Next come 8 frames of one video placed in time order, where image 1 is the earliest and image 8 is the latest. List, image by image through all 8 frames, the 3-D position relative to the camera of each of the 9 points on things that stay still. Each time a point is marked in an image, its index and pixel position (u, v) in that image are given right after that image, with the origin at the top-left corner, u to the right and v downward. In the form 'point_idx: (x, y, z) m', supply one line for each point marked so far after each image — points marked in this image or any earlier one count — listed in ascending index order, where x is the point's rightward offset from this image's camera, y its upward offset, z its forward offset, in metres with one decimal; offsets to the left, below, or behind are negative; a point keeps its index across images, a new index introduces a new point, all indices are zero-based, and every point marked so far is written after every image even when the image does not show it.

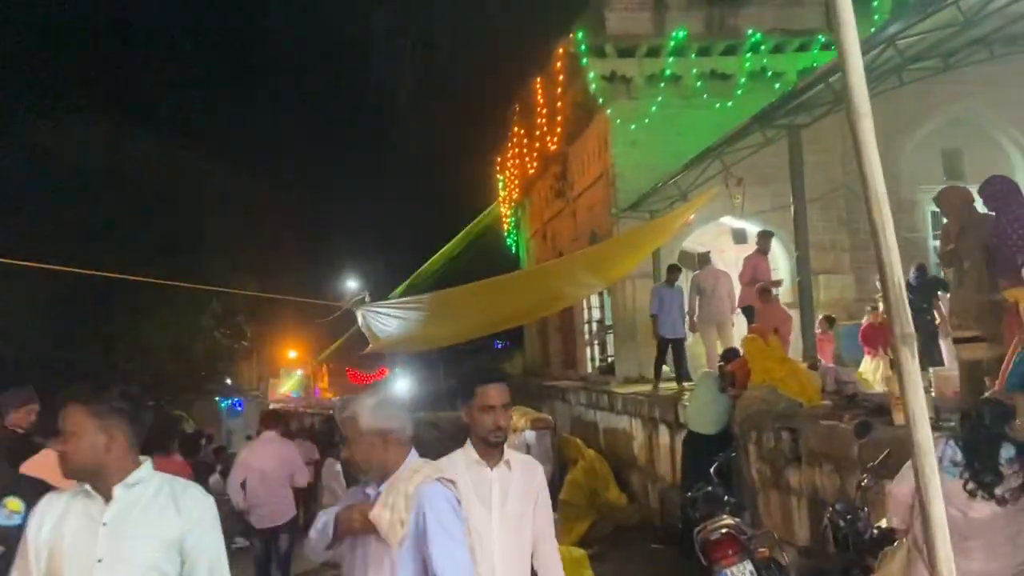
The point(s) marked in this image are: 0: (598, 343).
0: (+1.4, -0.9, +12.2) m
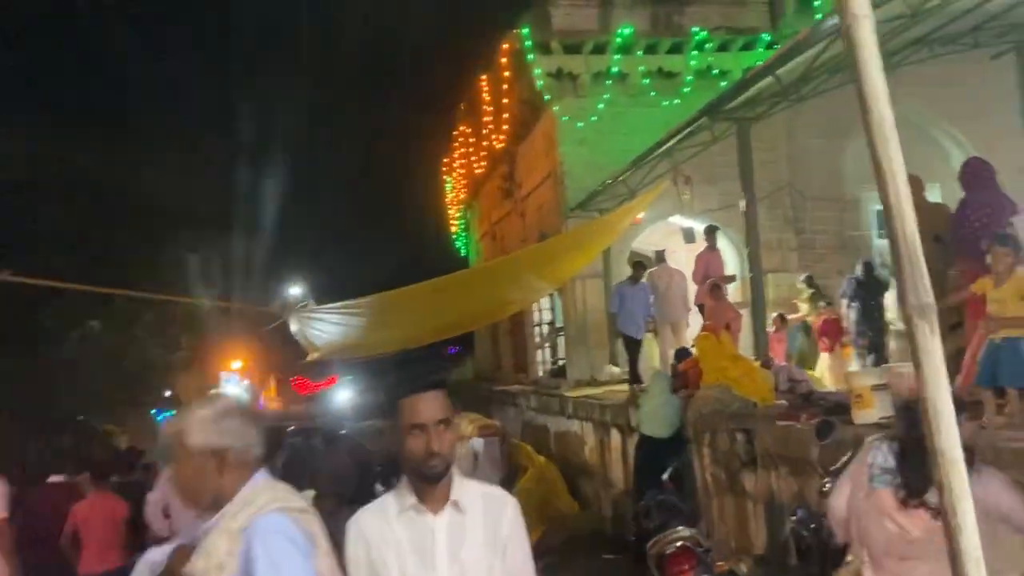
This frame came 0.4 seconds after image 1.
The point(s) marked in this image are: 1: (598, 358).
0: (+0.6, -0.9, +12.0) m
1: (+1.1, -0.9, +10.1) m
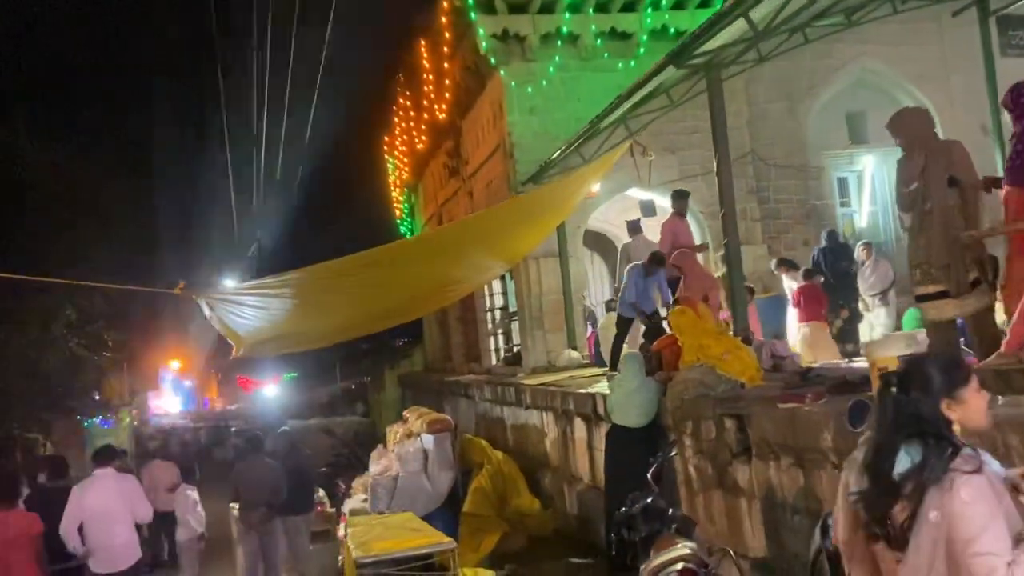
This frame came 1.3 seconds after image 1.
0: (-0.1, -0.7, +11.2) m
1: (+0.5, -0.7, +9.4) m
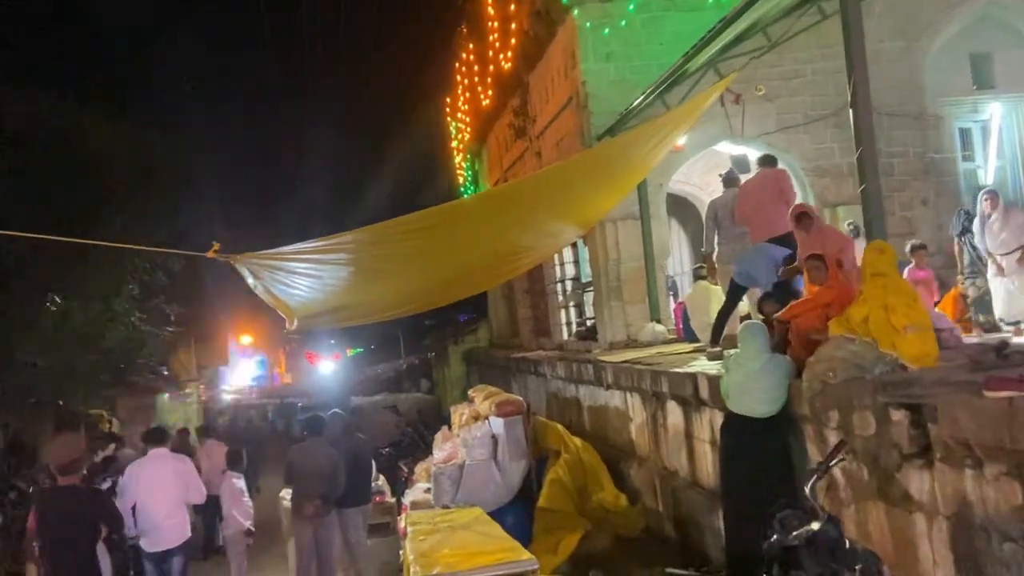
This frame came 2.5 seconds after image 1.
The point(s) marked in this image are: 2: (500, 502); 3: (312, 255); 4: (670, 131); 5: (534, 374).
0: (+0.8, -0.2, +10.3) m
1: (+1.3, -0.3, +8.4) m
2: (-0.1, -1.6, +5.9) m
3: (-1.7, +0.2, +5.9) m
4: (+1.3, +1.3, +6.4) m
5: (+0.3, -1.1, +9.6) m
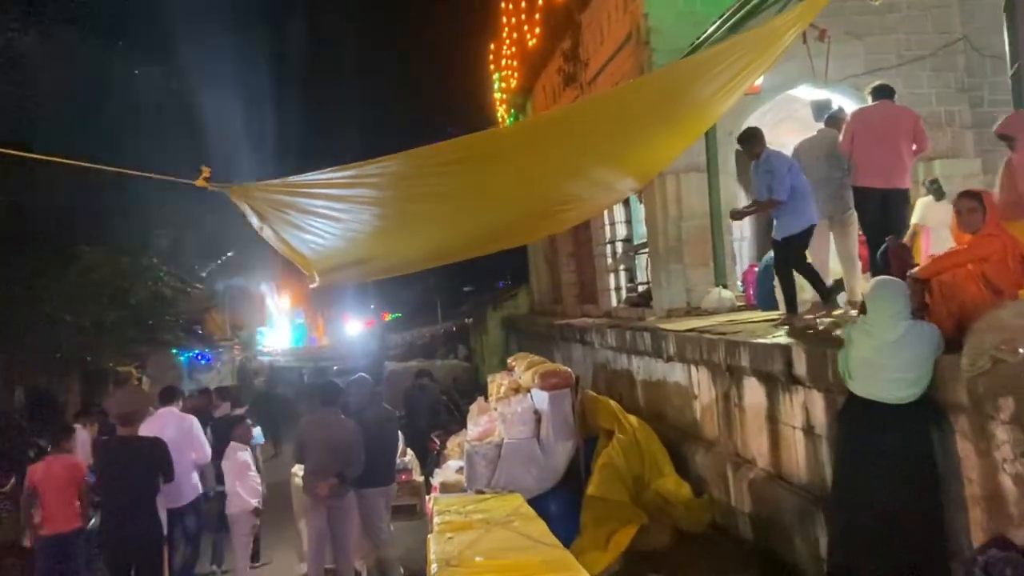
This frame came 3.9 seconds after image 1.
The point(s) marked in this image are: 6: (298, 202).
0: (+1.4, +0.2, +9.4) m
1: (+1.8, +0.1, +7.5) m
2: (+0.2, -1.3, +5.1) m
3: (-1.3, +0.6, +5.1) m
4: (+1.7, +1.6, +5.4) m
5: (+0.8, -0.6, +8.7) m
6: (-1.5, +0.6, +5.2) m
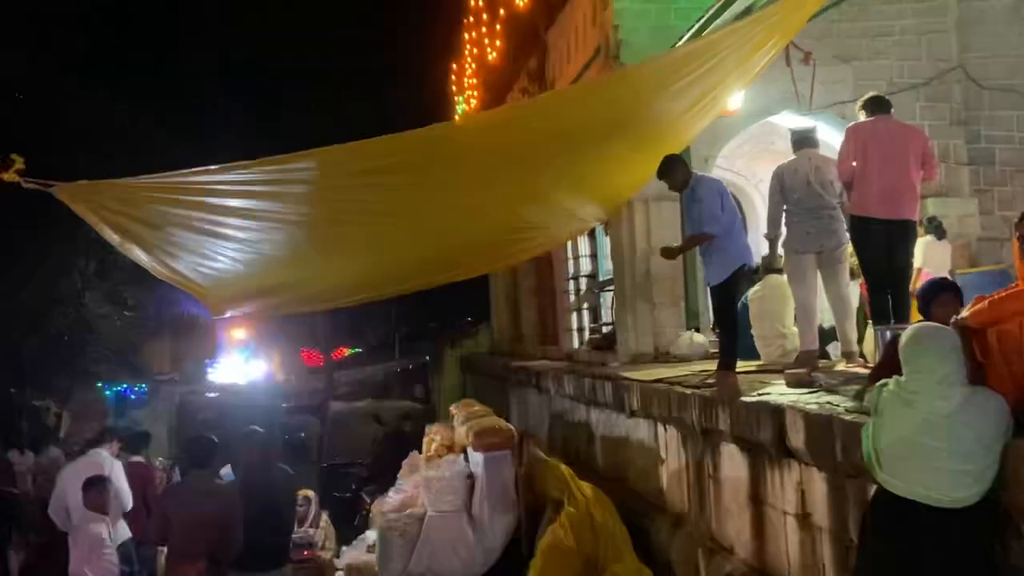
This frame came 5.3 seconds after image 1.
0: (+0.9, -0.2, +8.5) m
1: (+1.3, -0.3, +6.7) m
2: (-0.2, -1.5, +4.1) m
3: (-1.7, +0.4, +4.2) m
4: (+1.3, +1.3, +4.6) m
5: (+0.2, -1.0, +7.8) m
6: (-1.8, +0.4, +4.3) m
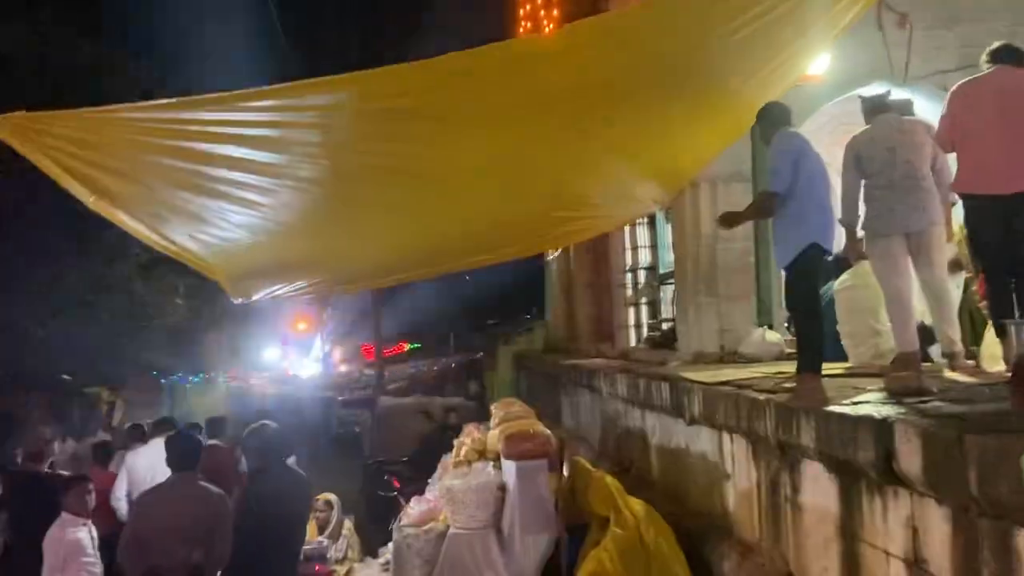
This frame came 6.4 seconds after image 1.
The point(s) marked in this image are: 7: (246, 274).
0: (+1.4, -0.1, +7.8) m
1: (+1.7, -0.2, +5.9) m
2: (-0.1, -1.4, +3.5) m
3: (-1.5, +0.5, +3.7) m
4: (+1.6, +1.4, +3.9) m
5: (+0.7, -0.9, +7.1) m
6: (-1.6, +0.5, +3.8) m
7: (-1.6, +0.1, +4.7) m
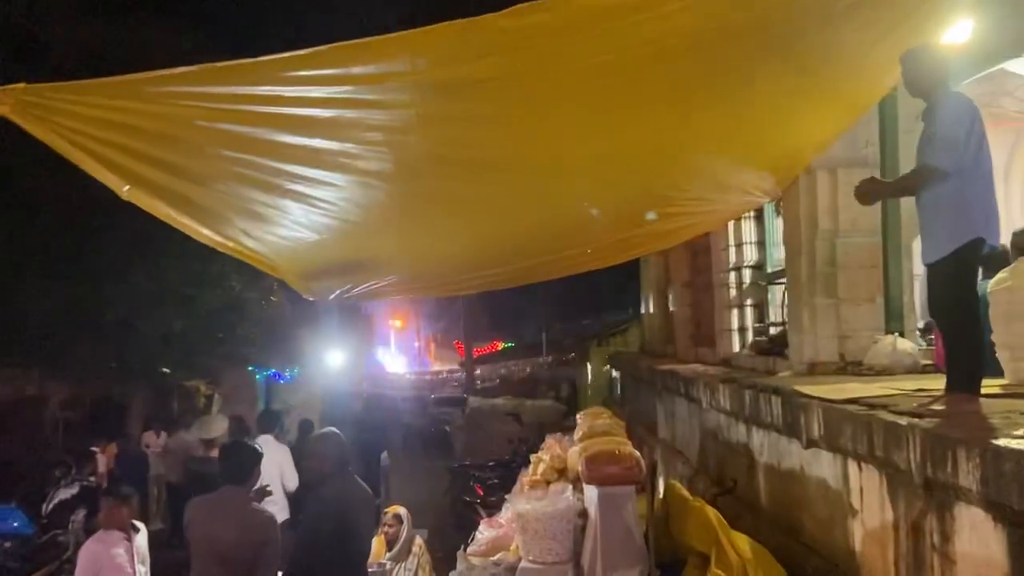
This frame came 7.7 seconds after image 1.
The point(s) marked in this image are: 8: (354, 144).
0: (+2.2, -0.1, +7.1) m
1: (+2.3, -0.2, +5.2) m
2: (+0.3, -1.4, +3.0) m
3: (-1.1, +0.6, +3.4) m
4: (+1.9, +1.4, +3.2) m
5: (+1.4, -0.9, +6.5) m
6: (-1.2, +0.5, +3.5) m
7: (-1.1, +0.1, +4.4) m
8: (-0.5, +0.6, +3.4) m
